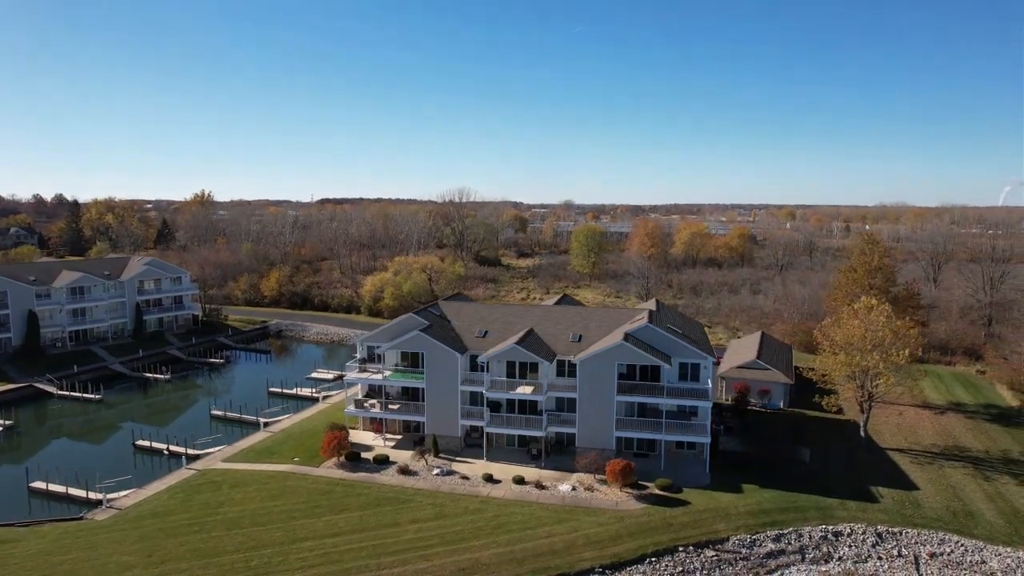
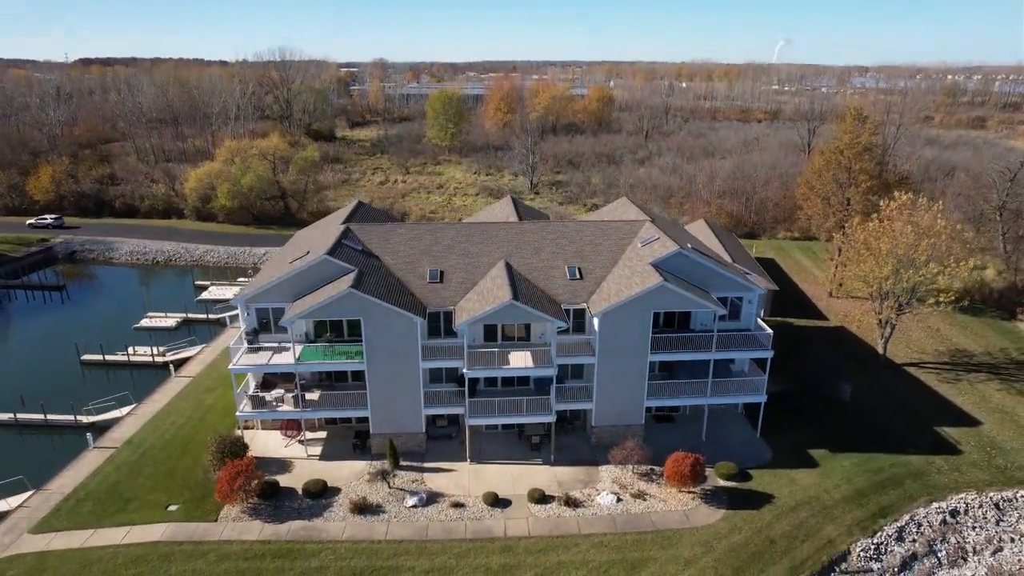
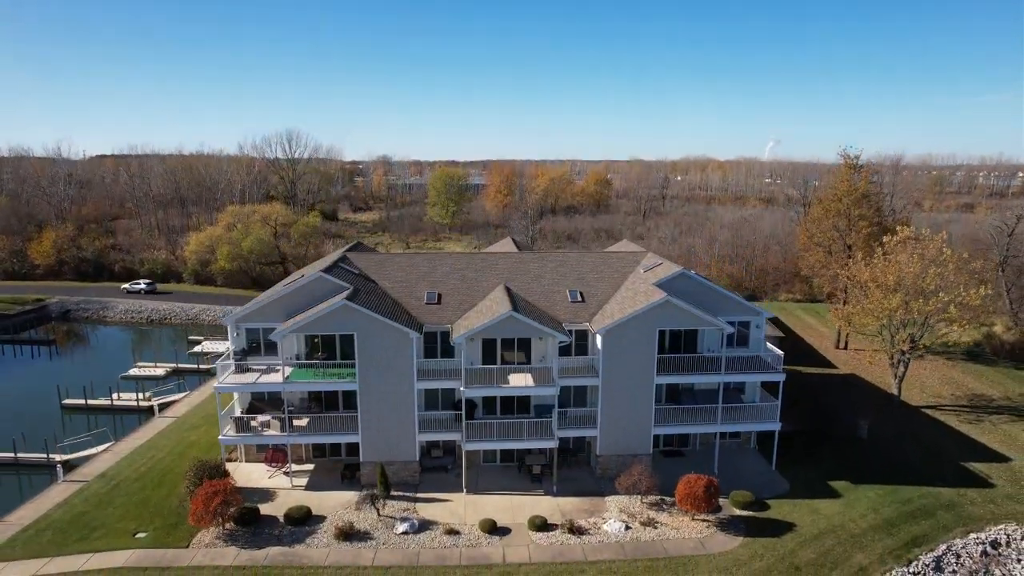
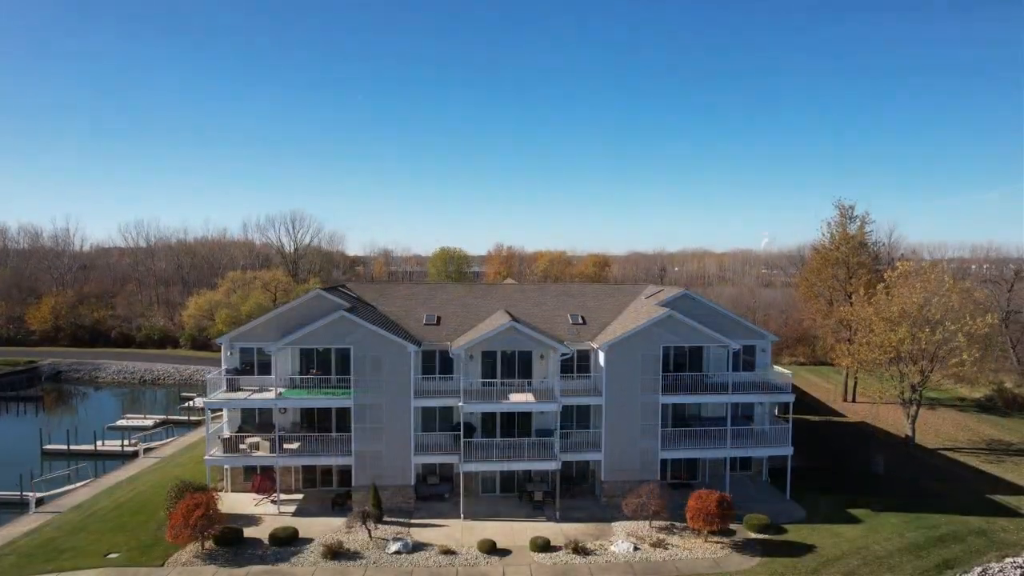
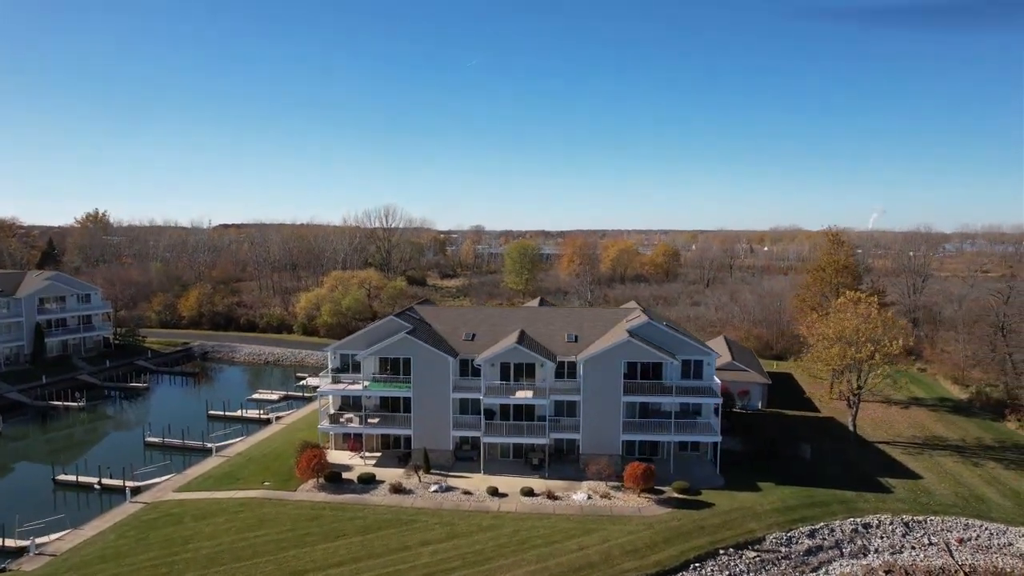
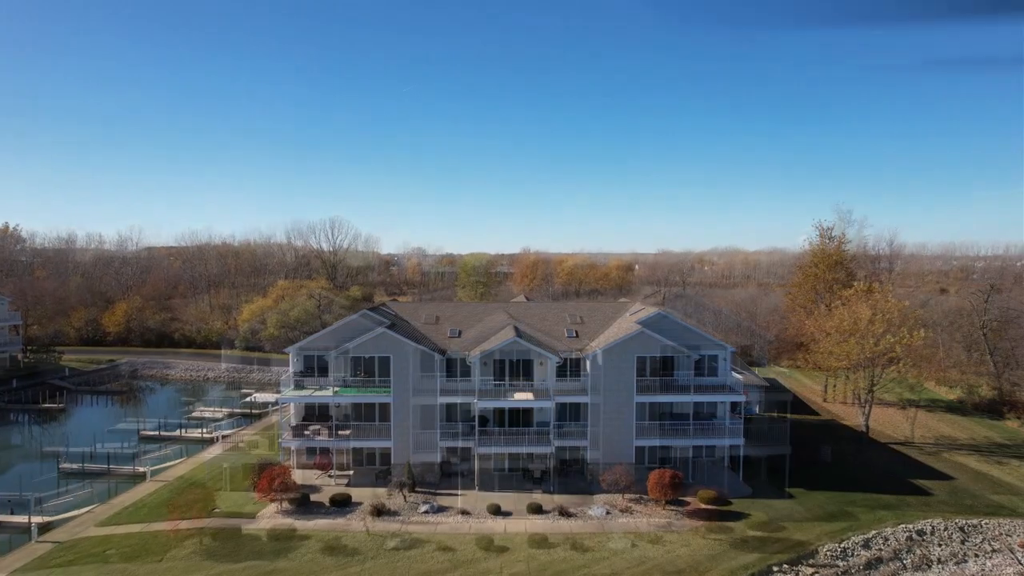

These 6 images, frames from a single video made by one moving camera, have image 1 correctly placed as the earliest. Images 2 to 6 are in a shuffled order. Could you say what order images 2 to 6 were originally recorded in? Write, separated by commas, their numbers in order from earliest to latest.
5, 6, 4, 3, 2
